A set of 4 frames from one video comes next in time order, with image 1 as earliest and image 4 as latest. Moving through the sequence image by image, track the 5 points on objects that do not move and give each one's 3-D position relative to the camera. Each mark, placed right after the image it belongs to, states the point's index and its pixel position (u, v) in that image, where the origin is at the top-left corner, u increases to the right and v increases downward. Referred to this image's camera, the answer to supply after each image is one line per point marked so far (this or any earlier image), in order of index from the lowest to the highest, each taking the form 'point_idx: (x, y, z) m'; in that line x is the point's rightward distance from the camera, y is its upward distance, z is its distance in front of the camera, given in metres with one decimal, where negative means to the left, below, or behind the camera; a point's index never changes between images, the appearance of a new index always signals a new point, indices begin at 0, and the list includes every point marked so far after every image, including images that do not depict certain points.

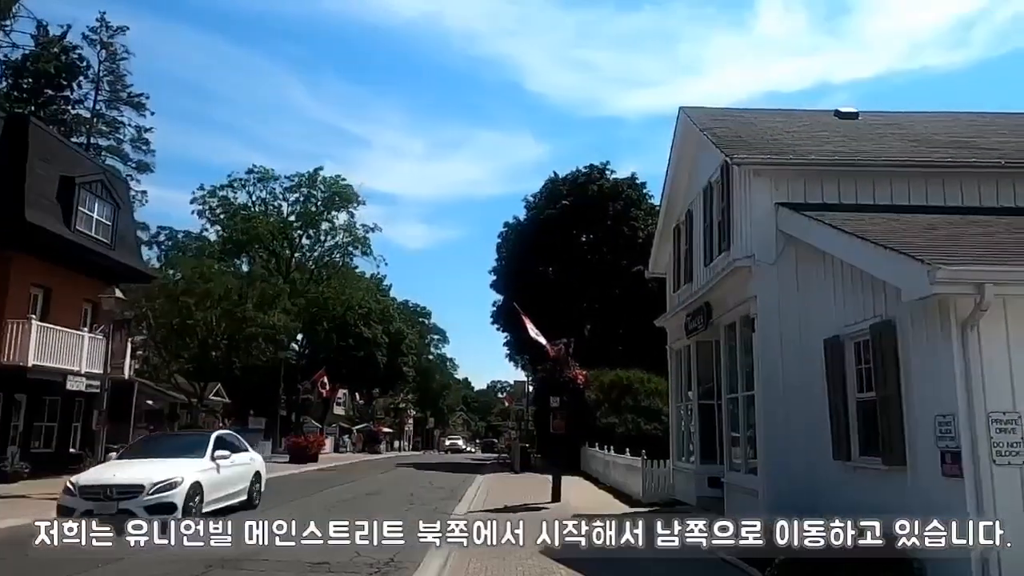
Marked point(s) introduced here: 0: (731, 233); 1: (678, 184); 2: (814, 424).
0: (+3.8, +1.0, +13.0) m
1: (+3.8, +2.3, +17.3) m
2: (+4.3, -1.9, +10.7) m
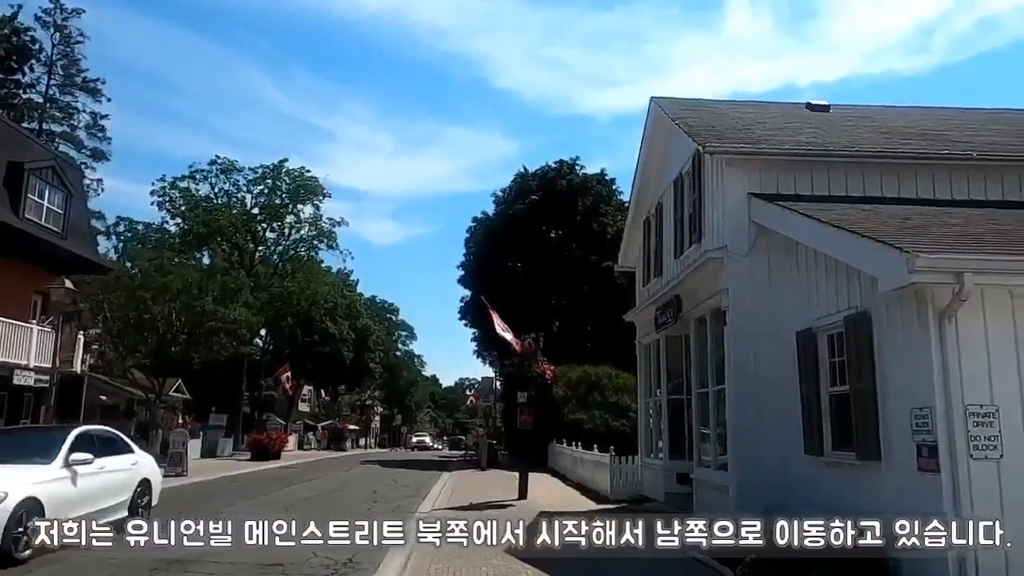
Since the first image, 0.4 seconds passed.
0: (+3.2, +1.1, +12.8) m
1: (+3.1, +2.5, +17.1) m
2: (+3.9, -1.8, +10.5) m
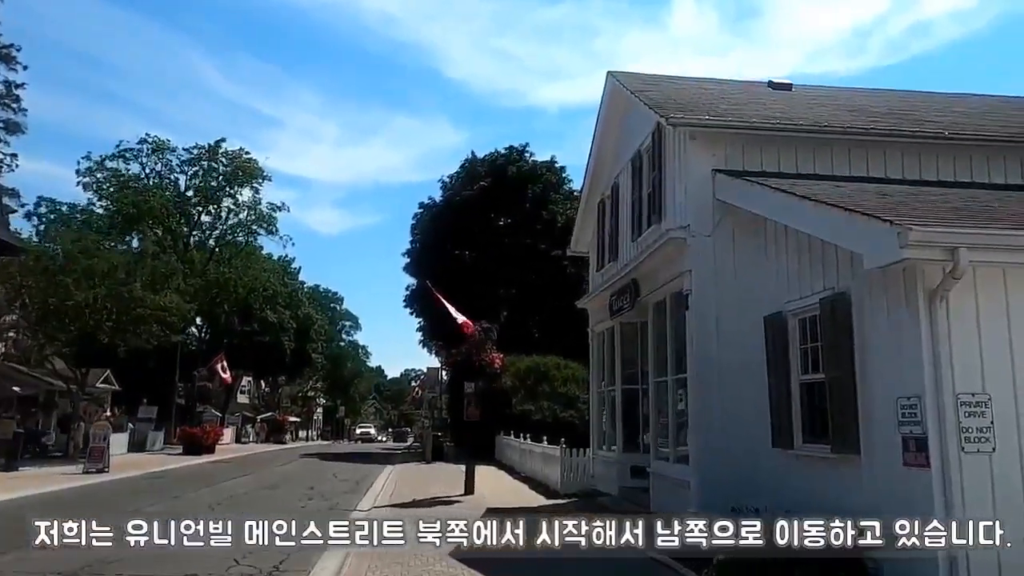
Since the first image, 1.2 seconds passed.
0: (+2.4, +1.4, +12.0) m
1: (+2.0, +2.8, +16.3) m
2: (+3.2, -1.6, +9.9) m
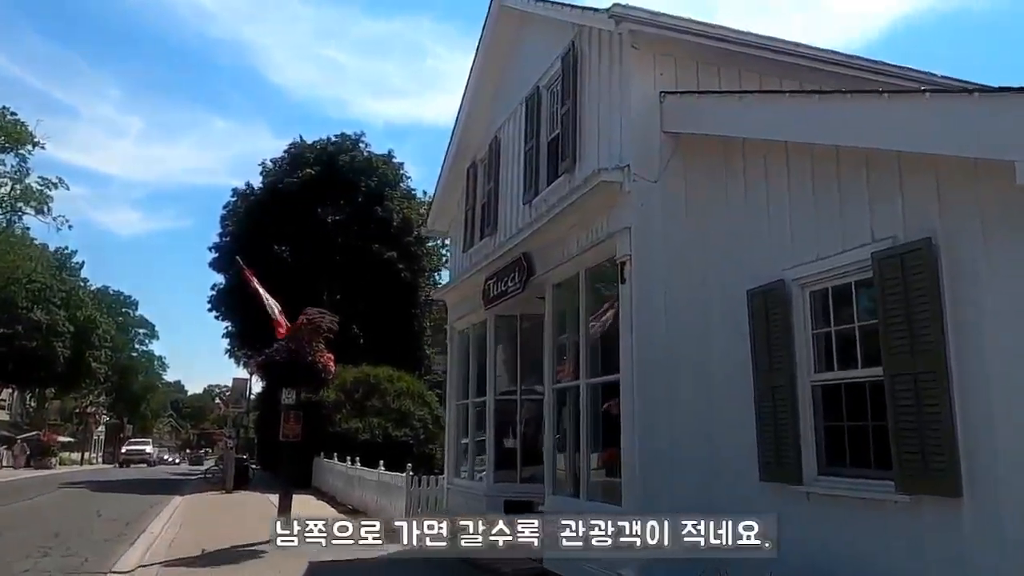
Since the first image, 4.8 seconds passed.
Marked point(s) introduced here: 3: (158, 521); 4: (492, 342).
0: (+0.8, +1.7, +8.9) m
1: (-0.6, +3.1, +13.0) m
2: (+1.9, -1.2, +6.9) m
3: (-7.6, -5.0, +16.3) m
4: (-0.3, -0.8, +11.8) m
